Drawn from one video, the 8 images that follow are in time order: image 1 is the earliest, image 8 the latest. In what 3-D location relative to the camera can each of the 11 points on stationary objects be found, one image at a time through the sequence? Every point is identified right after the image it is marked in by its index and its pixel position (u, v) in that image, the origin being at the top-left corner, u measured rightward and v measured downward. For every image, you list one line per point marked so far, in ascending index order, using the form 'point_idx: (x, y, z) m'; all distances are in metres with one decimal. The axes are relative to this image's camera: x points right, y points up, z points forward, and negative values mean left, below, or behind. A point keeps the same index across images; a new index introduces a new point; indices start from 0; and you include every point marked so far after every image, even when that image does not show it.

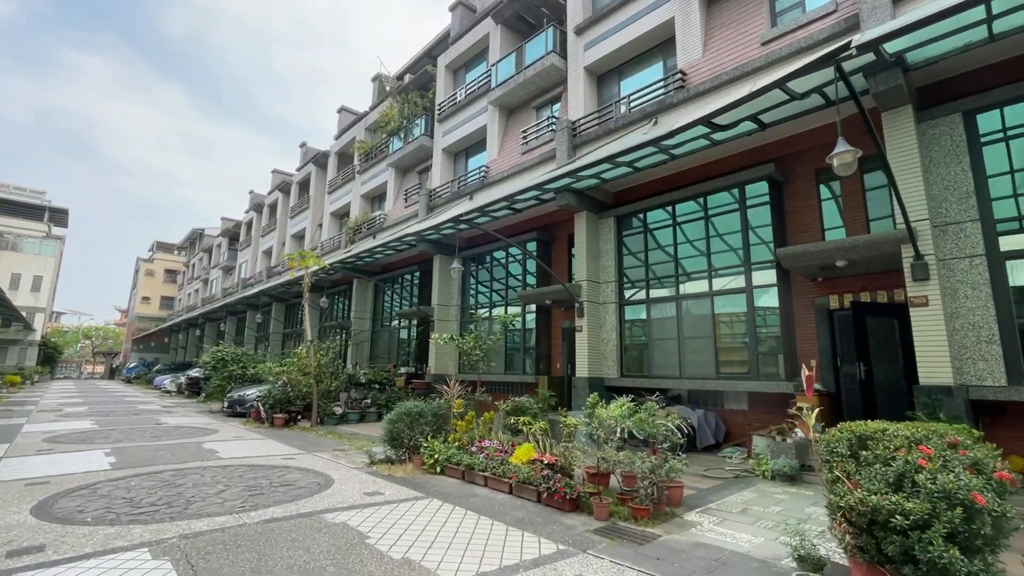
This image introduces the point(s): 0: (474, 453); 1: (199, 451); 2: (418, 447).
0: (-0.5, -2.5, +7.1) m
1: (-5.7, -3.0, +8.8) m
2: (-1.5, -2.6, +7.7) m
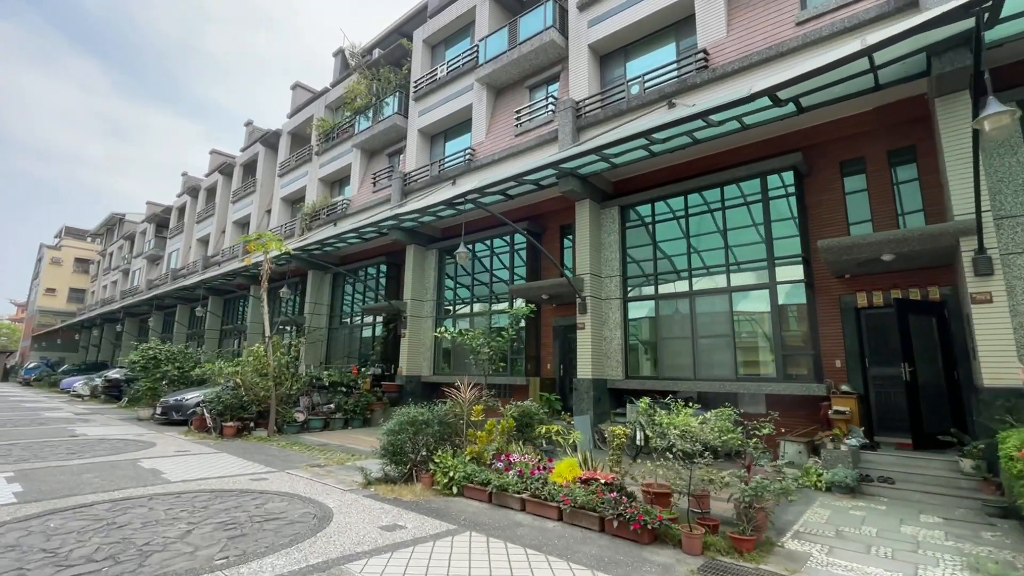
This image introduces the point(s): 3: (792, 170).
0: (-0.1, -2.3, +5.9) m
1: (-5.5, -2.7, +7.0) m
2: (-1.1, -2.4, +6.5) m
3: (+5.4, +2.3, +9.2) m
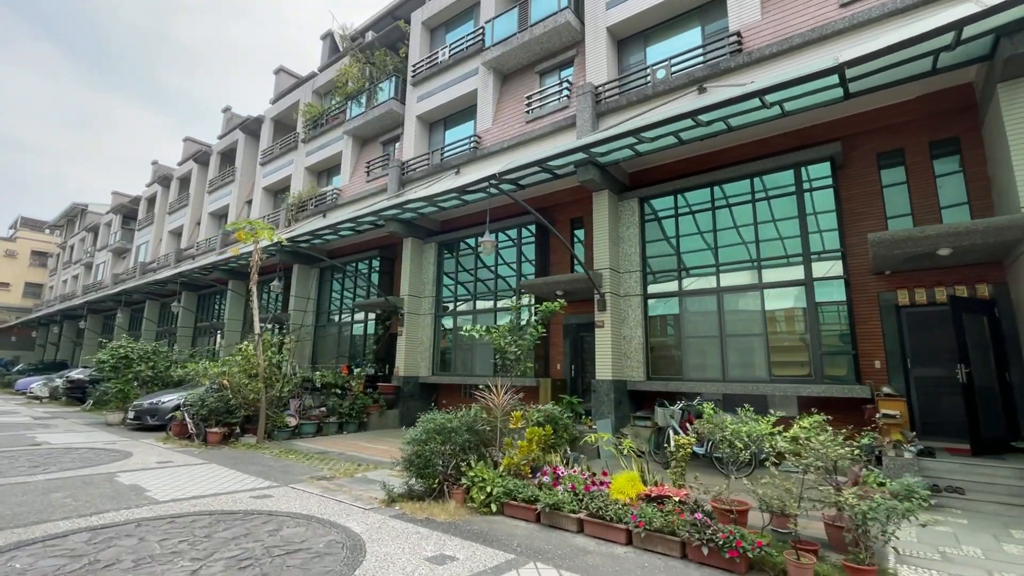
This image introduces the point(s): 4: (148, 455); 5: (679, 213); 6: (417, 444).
0: (+0.4, -2.2, +5.2) m
1: (-5.0, -2.5, +6.0) m
2: (-0.6, -2.3, +5.7) m
3: (+5.8, +2.3, +8.7) m
4: (-6.4, -2.9, +8.4) m
5: (+3.6, +1.6, +10.3) m
6: (-1.1, -1.9, +5.8) m
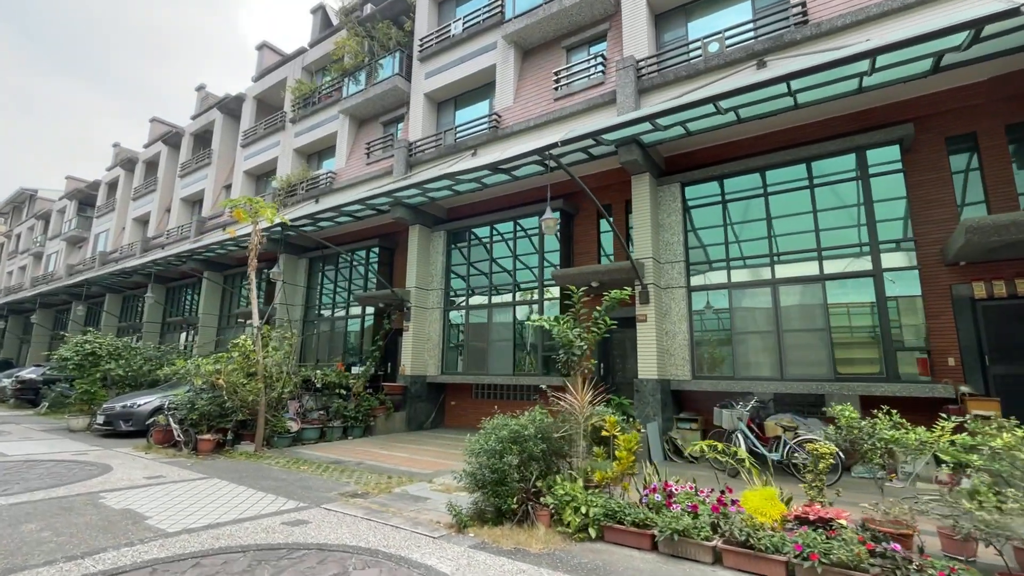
0: (+1.4, -2.0, +4.3) m
1: (-4.1, -2.3, +4.8) m
2: (+0.3, -2.1, +4.7) m
3: (+6.5, +2.4, +8.2) m
4: (-5.6, -2.7, +7.1) m
5: (+4.3, +1.8, +9.6) m
6: (-0.2, -1.7, +4.8) m
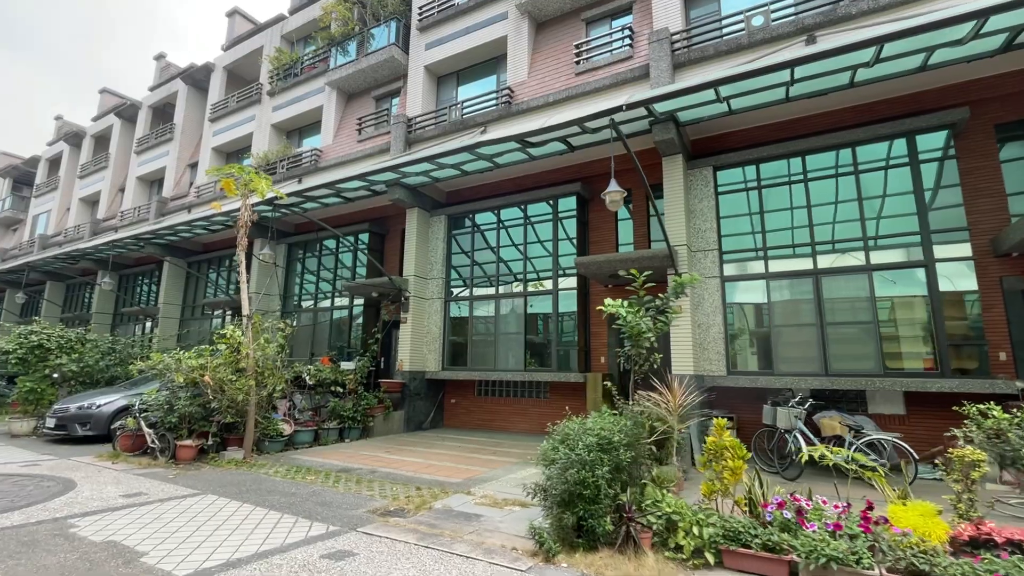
0: (+2.2, -1.8, +3.7) m
1: (-3.3, -2.0, +3.7) m
2: (+1.1, -1.9, +4.0) m
3: (+7.1, +2.6, +7.8) m
4: (-5.0, -2.4, +5.8) m
5: (+4.7, +2.0, +9.0) m
6: (+0.6, -1.5, +4.0) m
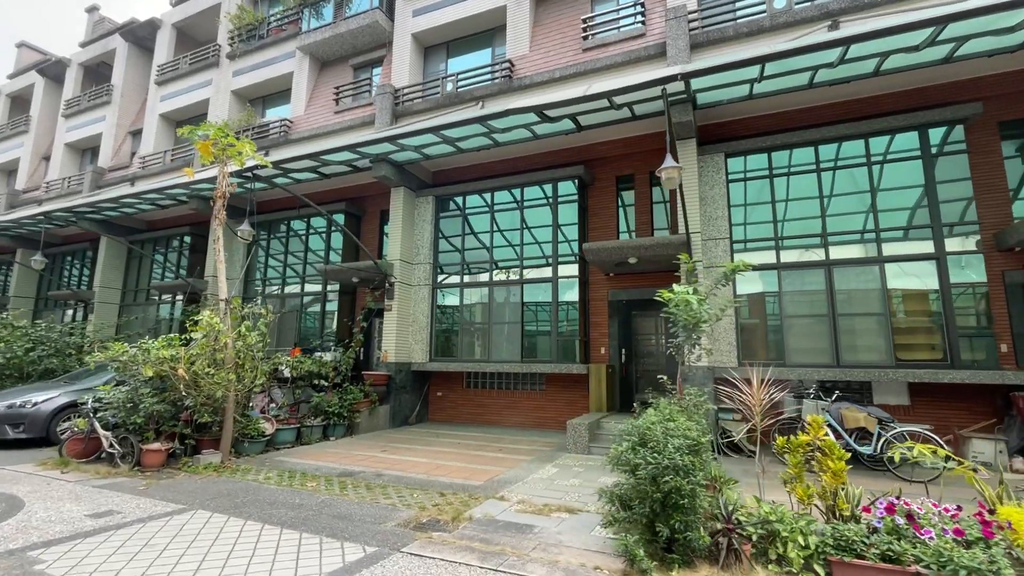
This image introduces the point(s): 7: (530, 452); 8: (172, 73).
0: (+2.8, -1.7, +3.3) m
1: (-2.7, -1.8, +2.8) m
2: (+1.7, -1.7, +3.6) m
3: (+7.3, +2.7, +7.9) m
4: (-4.6, -2.1, +4.8) m
5: (+4.9, +2.1, +8.9) m
6: (+1.2, -1.4, +3.5) m
7: (+0.3, -2.7, +7.8) m
8: (-10.9, +6.9, +15.4) m
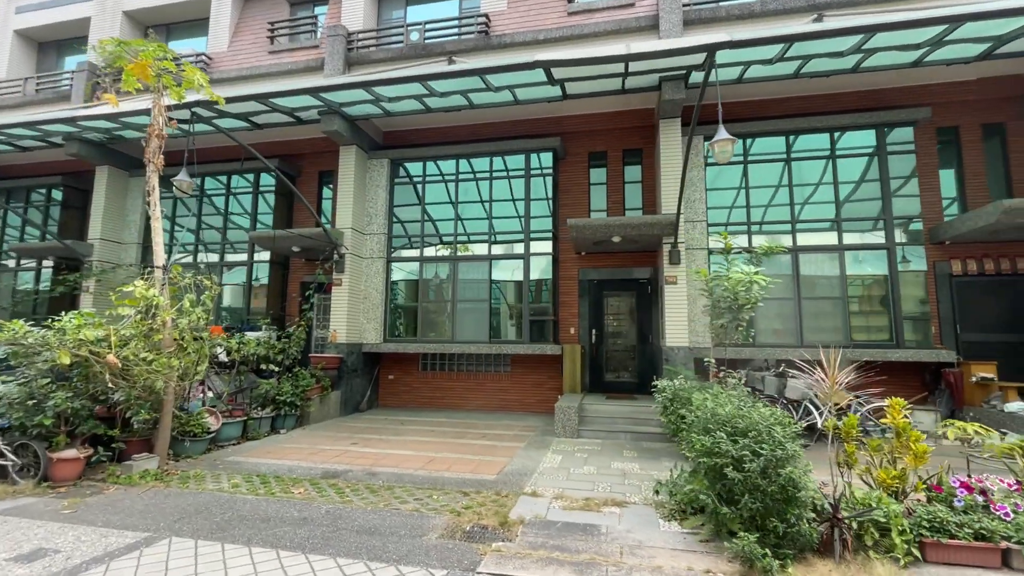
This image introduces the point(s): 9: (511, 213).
0: (+3.4, -1.6, +3.5) m
1: (-1.8, -1.6, +1.9) m
2: (+2.3, -1.6, +3.4) m
3: (+7.1, +2.9, +8.7) m
4: (-4.1, -1.8, +3.4) m
5: (+4.5, +2.5, +9.2) m
6: (+1.8, -1.2, +3.3) m
7: (+0.1, -2.3, +7.4) m
8: (-12.1, +7.8, +12.1) m
9: (-0.1, +1.6, +10.2) m
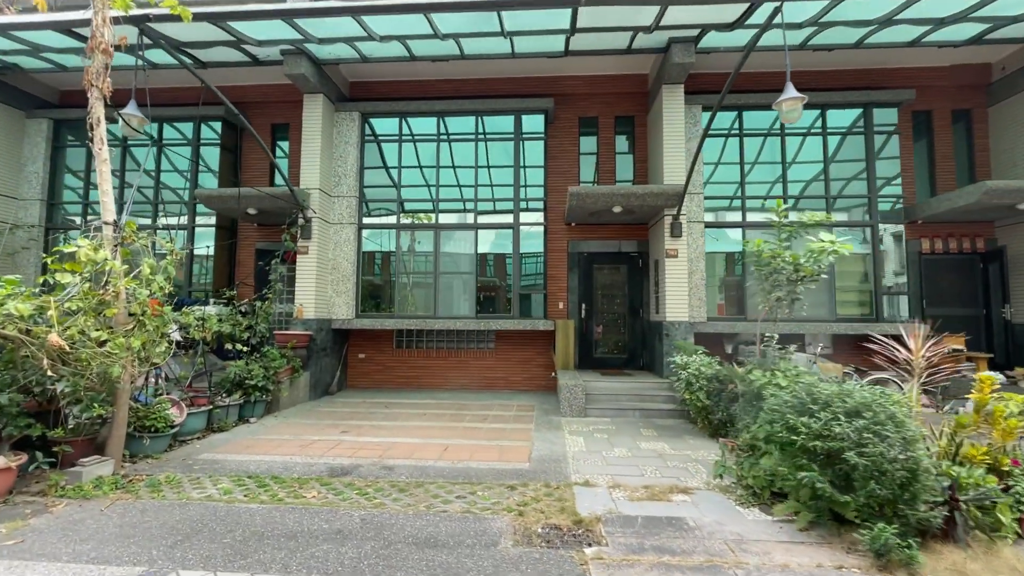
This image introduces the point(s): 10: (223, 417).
0: (+4.0, -1.4, +3.4) m
1: (-0.9, -1.5, +1.1) m
2: (+2.9, -1.4, +3.3) m
3: (+7.0, +3.4, +8.9) m
4: (-3.4, -1.6, +2.4) m
5: (+4.3, +2.9, +9.0) m
6: (+2.5, -1.0, +3.0) m
7: (+0.2, -1.9, +6.9) m
8: (-12.5, +8.5, +9.4) m
9: (-0.3, +2.2, +9.4) m
10: (-3.7, -1.7, +6.2) m
